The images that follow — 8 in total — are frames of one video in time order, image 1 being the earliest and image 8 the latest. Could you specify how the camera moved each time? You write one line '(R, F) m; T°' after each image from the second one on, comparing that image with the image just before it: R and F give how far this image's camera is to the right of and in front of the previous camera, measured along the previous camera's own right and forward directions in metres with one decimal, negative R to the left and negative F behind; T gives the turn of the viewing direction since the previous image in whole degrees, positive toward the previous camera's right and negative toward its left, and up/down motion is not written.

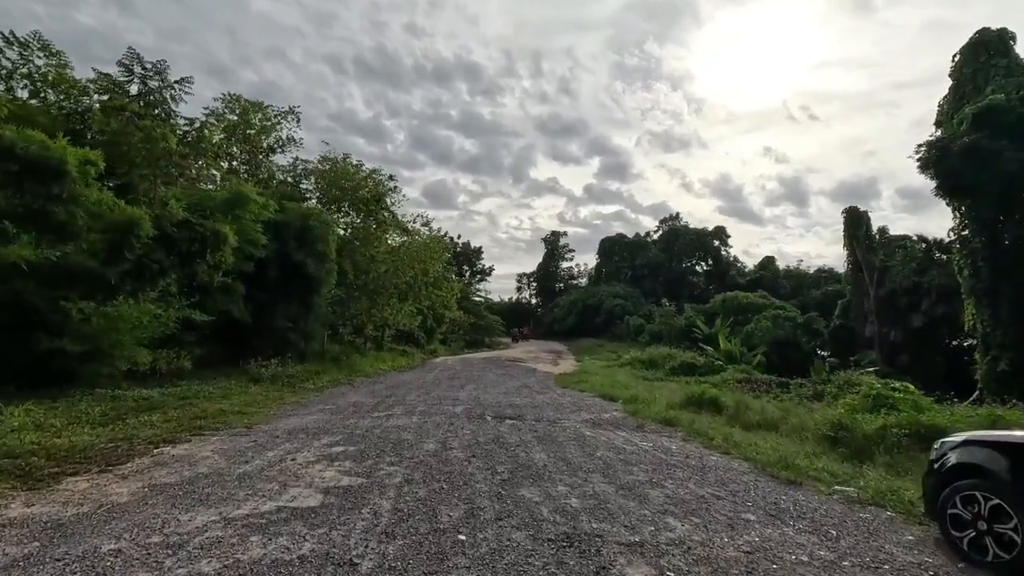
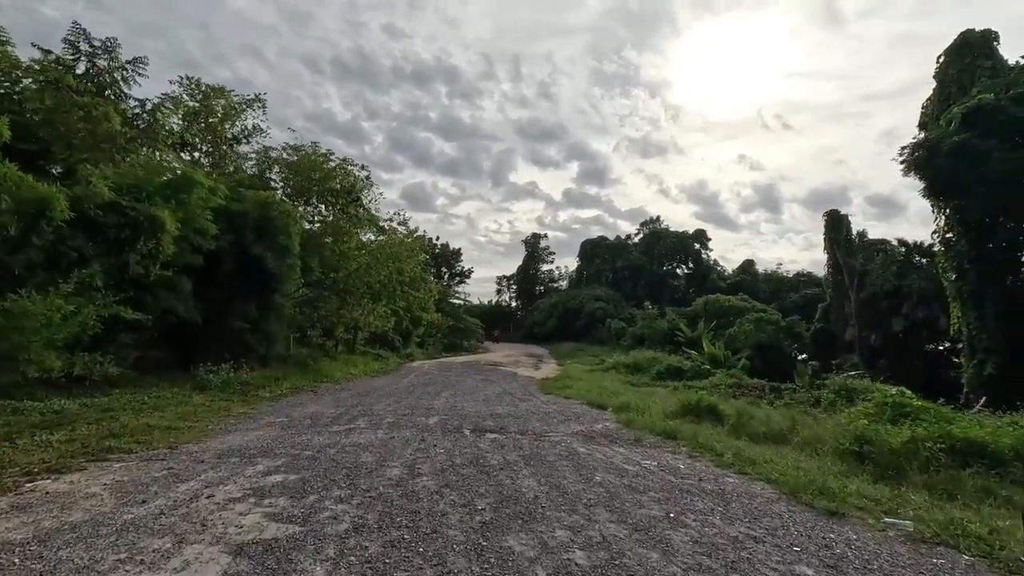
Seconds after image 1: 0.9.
(0.0, +1.3) m; +2°
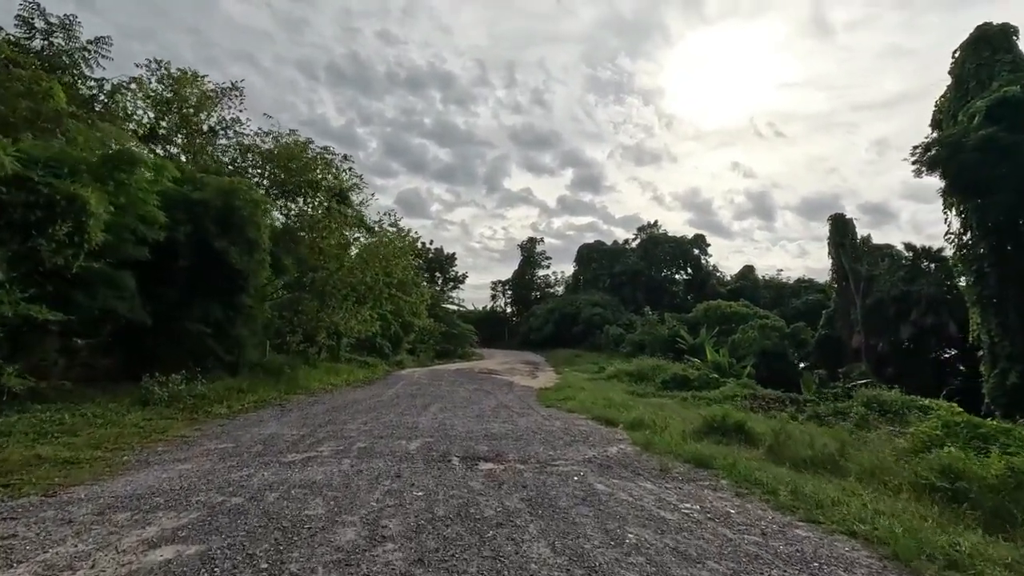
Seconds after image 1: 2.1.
(-0.1, +1.8) m; +1°
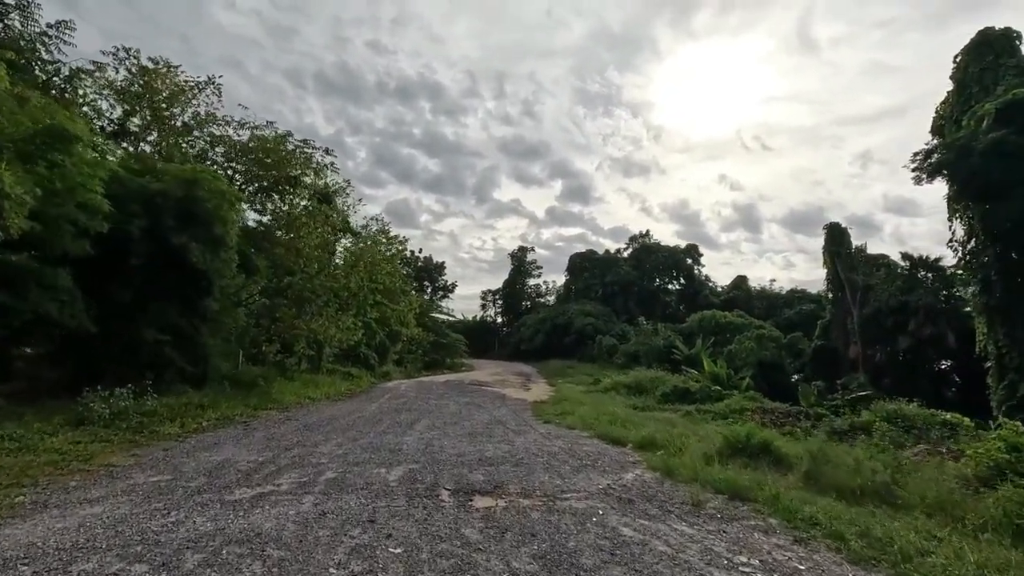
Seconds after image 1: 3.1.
(-0.2, +1.4) m; +1°
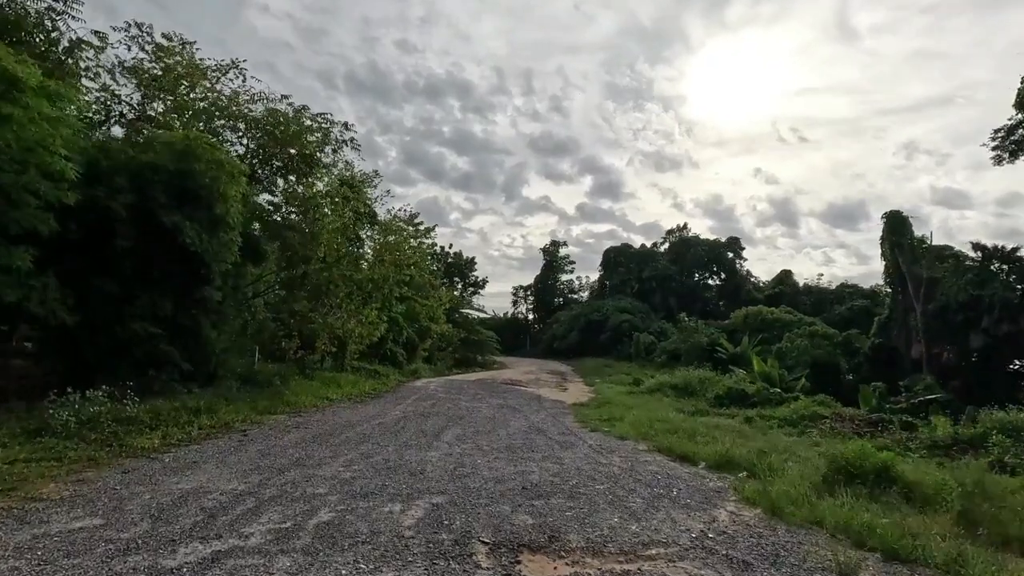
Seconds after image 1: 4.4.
(-0.3, +2.0) m; -3°
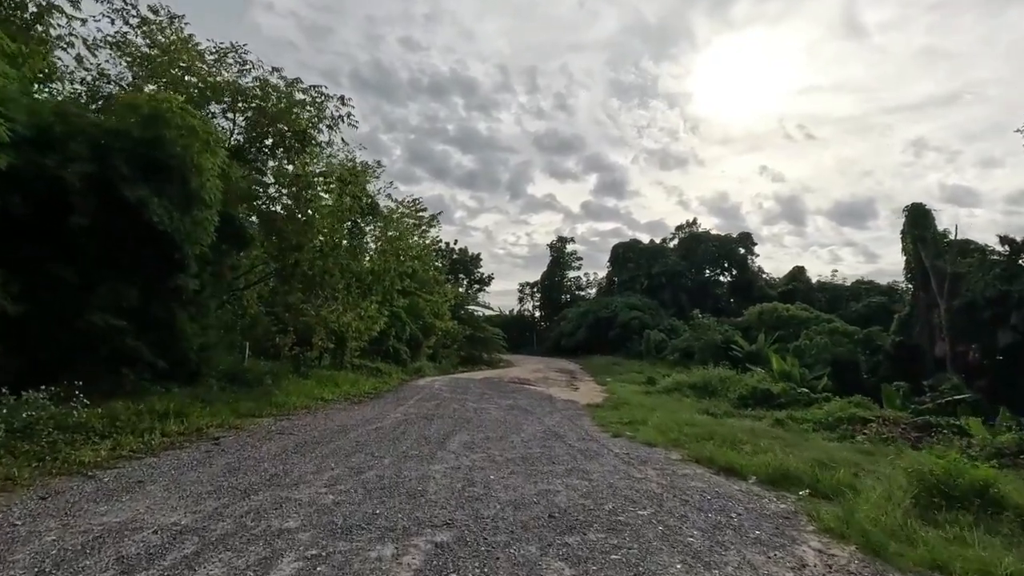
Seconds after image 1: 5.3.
(-0.2, +1.4) m; -1°
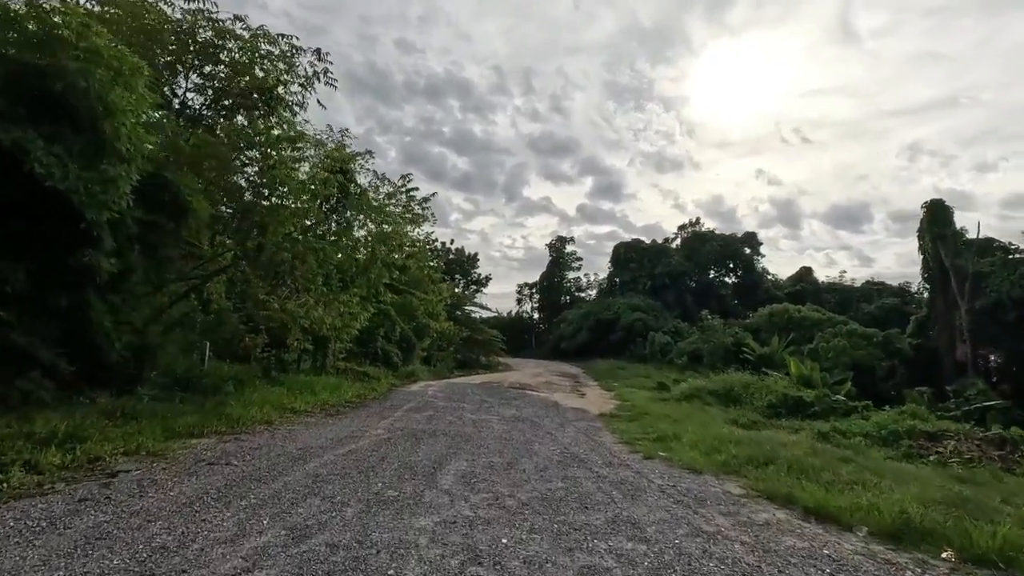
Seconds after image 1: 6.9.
(-0.2, +2.3) m; 0°
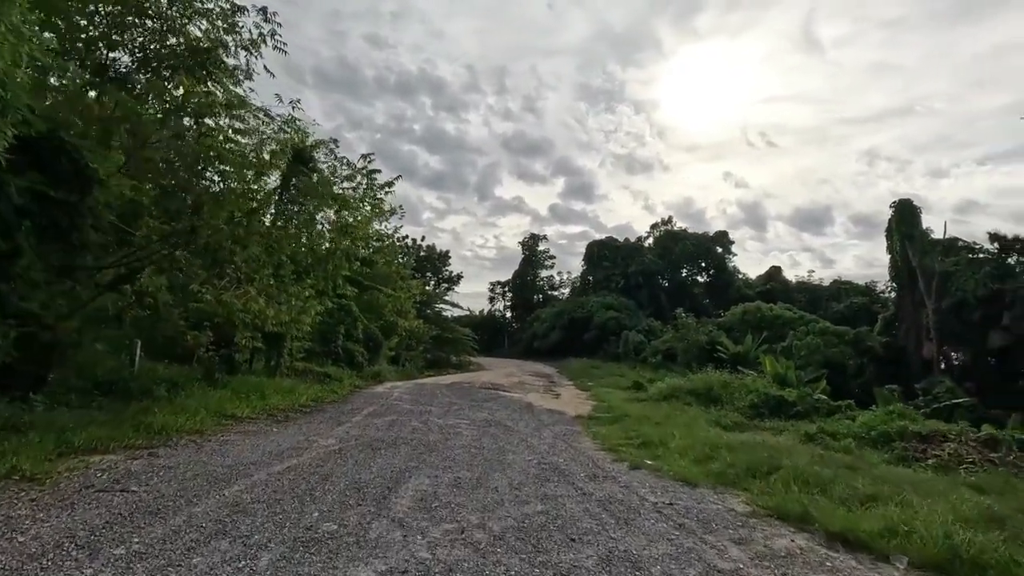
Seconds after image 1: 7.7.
(0.0, +1.2) m; +3°
